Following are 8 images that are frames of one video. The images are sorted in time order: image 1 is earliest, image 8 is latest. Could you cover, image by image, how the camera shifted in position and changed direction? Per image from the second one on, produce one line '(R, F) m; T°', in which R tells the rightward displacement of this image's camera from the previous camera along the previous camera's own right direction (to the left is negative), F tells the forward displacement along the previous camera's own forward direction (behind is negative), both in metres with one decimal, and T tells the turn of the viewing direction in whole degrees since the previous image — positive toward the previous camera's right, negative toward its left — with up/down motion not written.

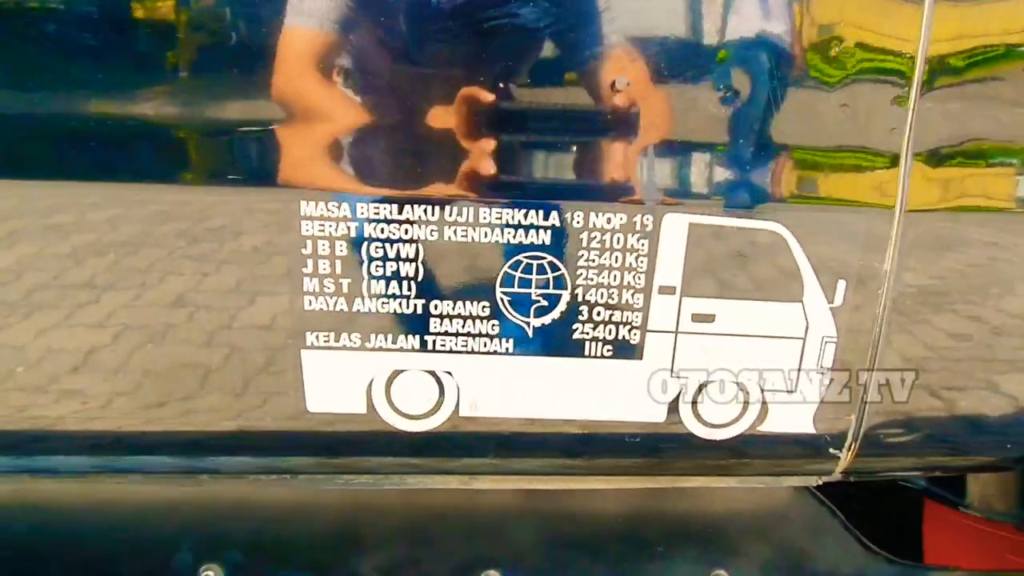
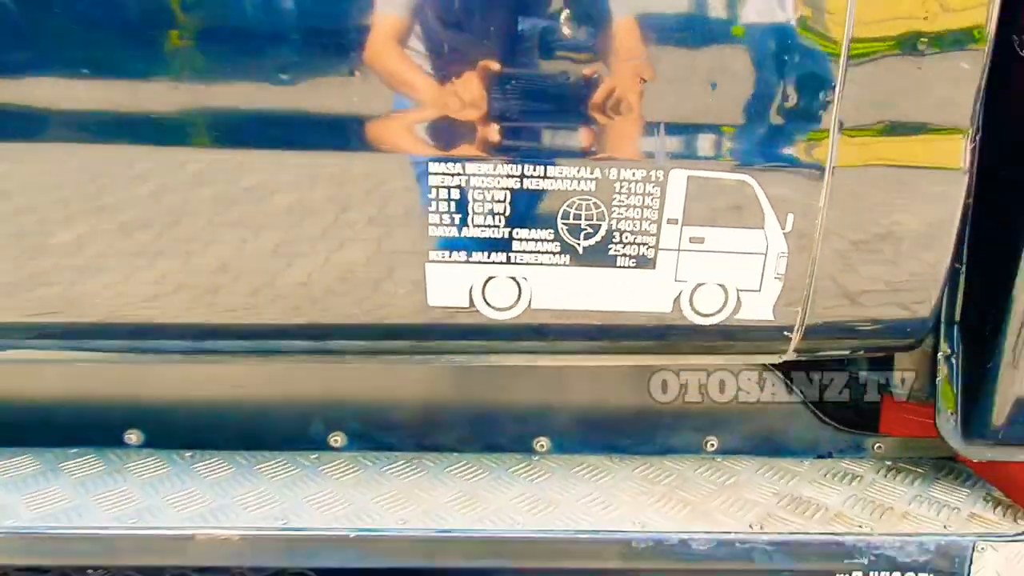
(-0.1, -0.3) m; 0°
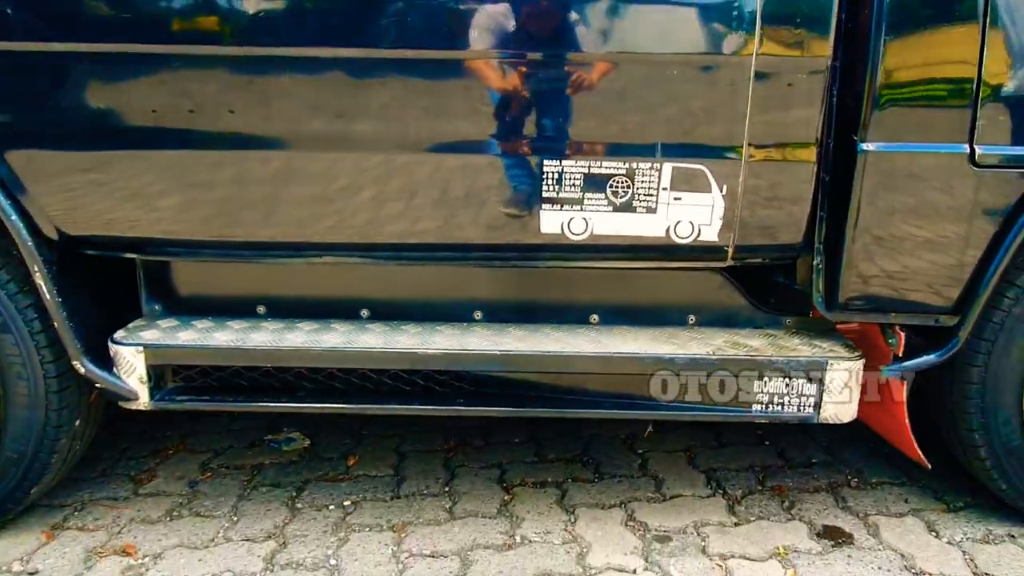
(-0.1, -0.9) m; -2°
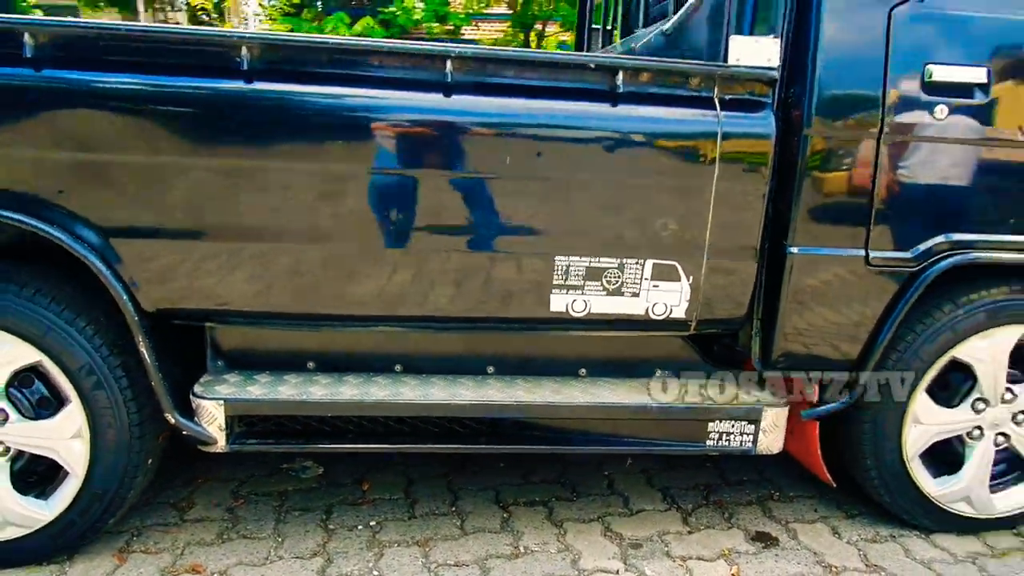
(-0.3, -0.5) m; +6°
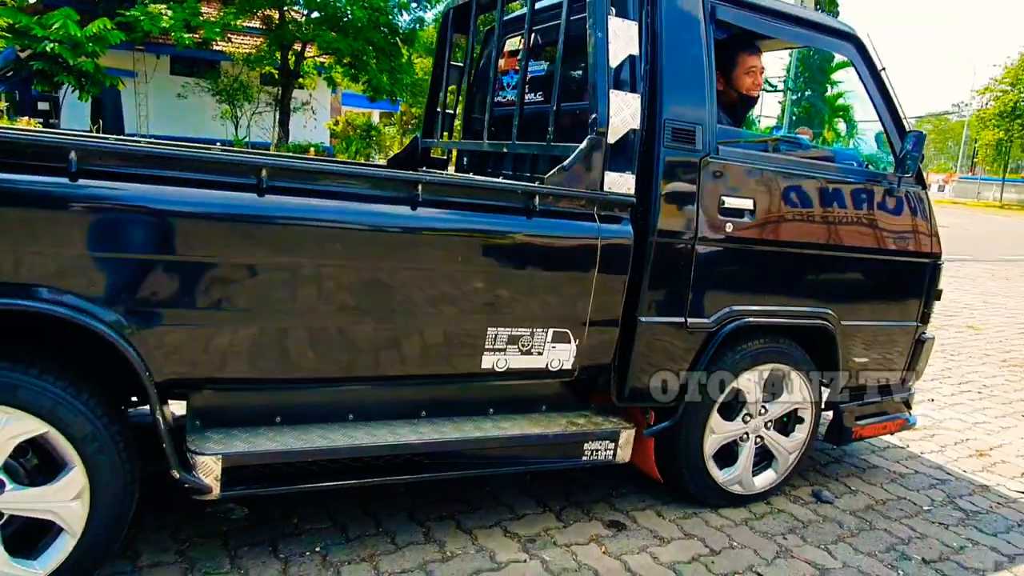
(-0.8, -0.7) m; +20°
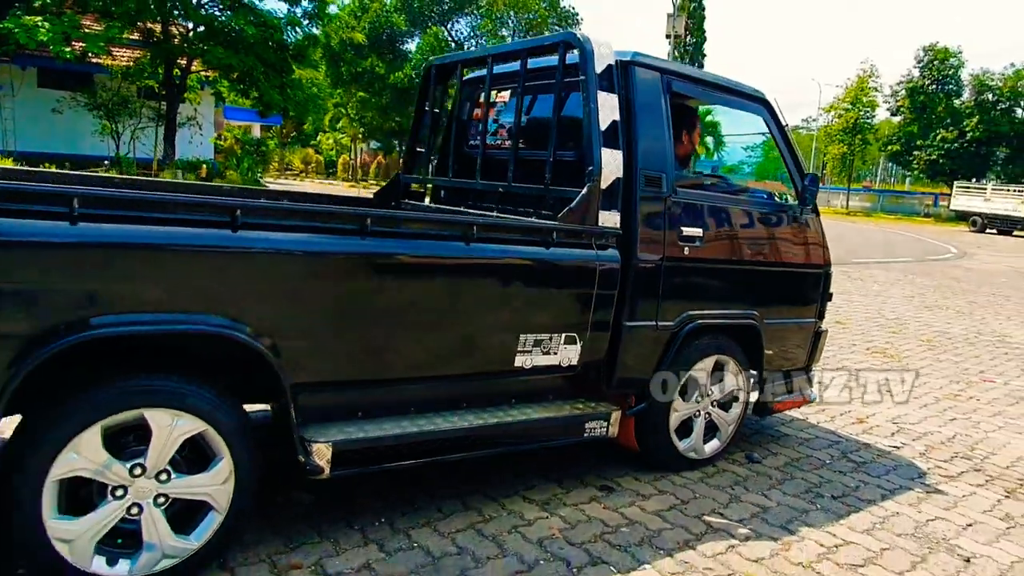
(-0.8, -0.9) m; +9°
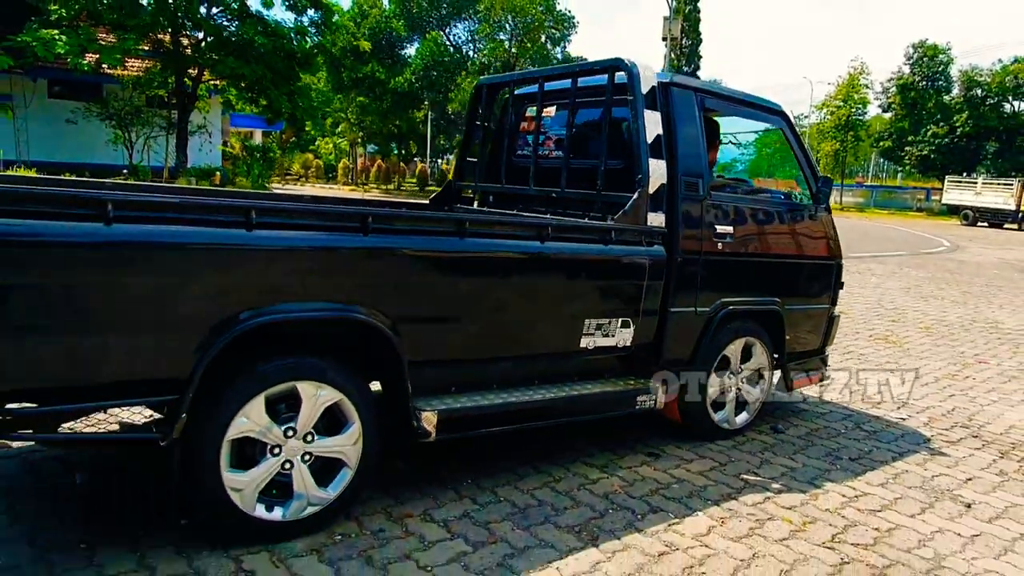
(-0.5, -0.7) m; 0°
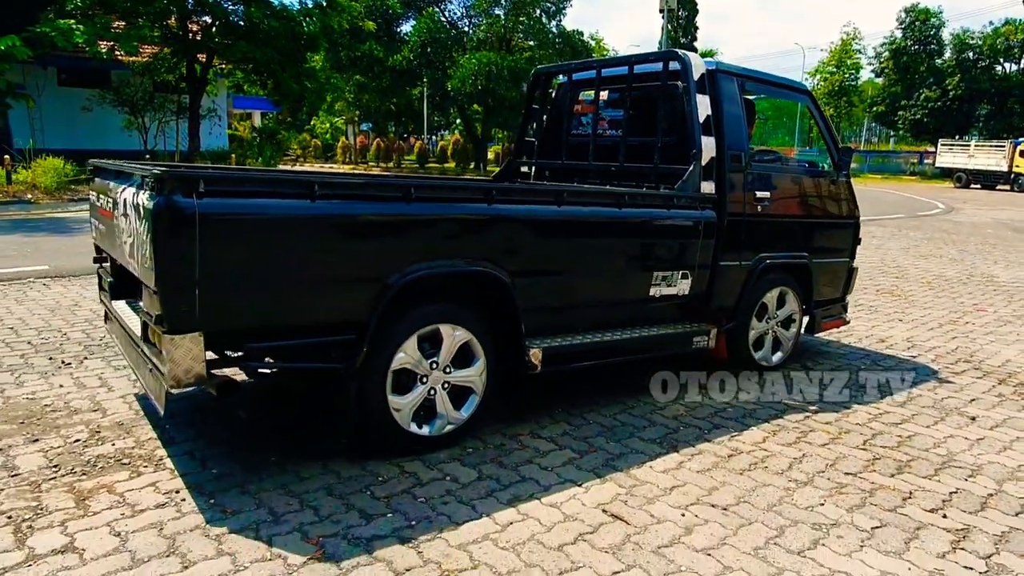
(-0.7, -0.9) m; 0°
